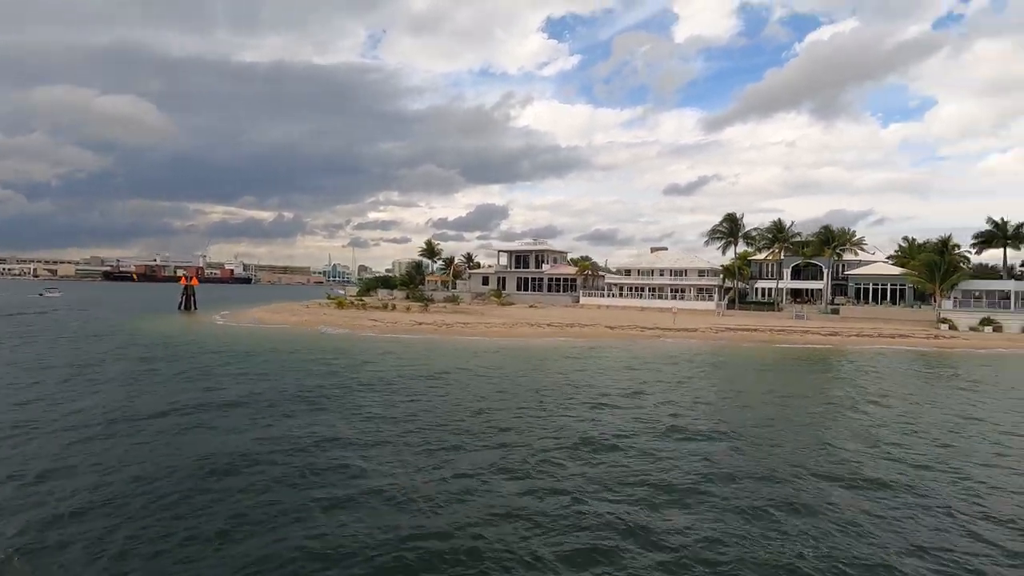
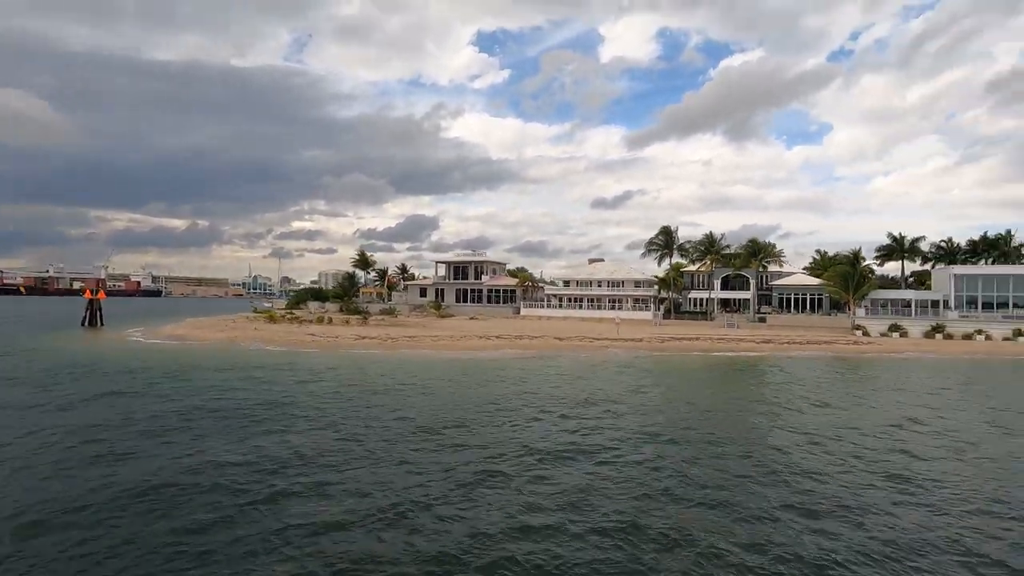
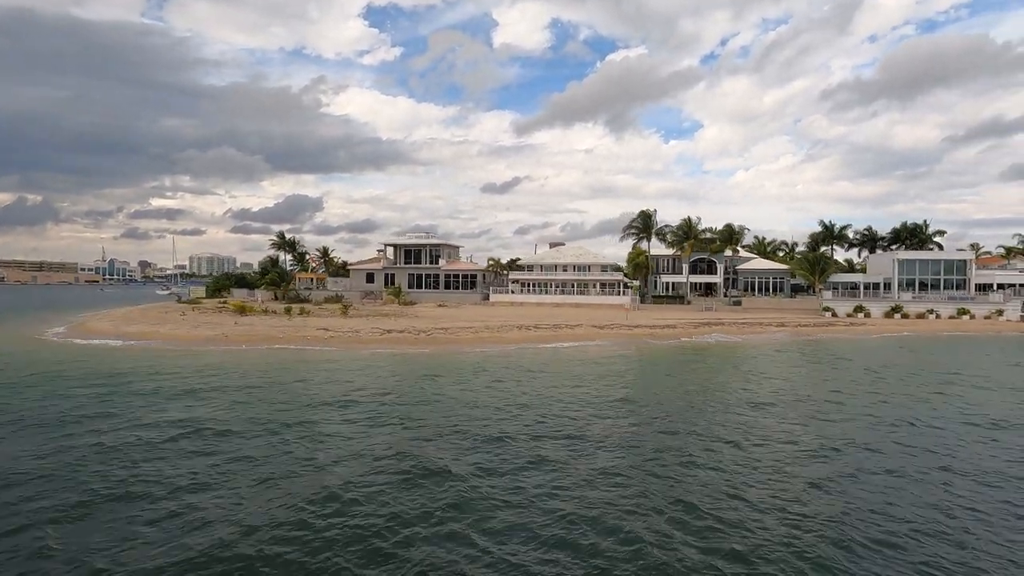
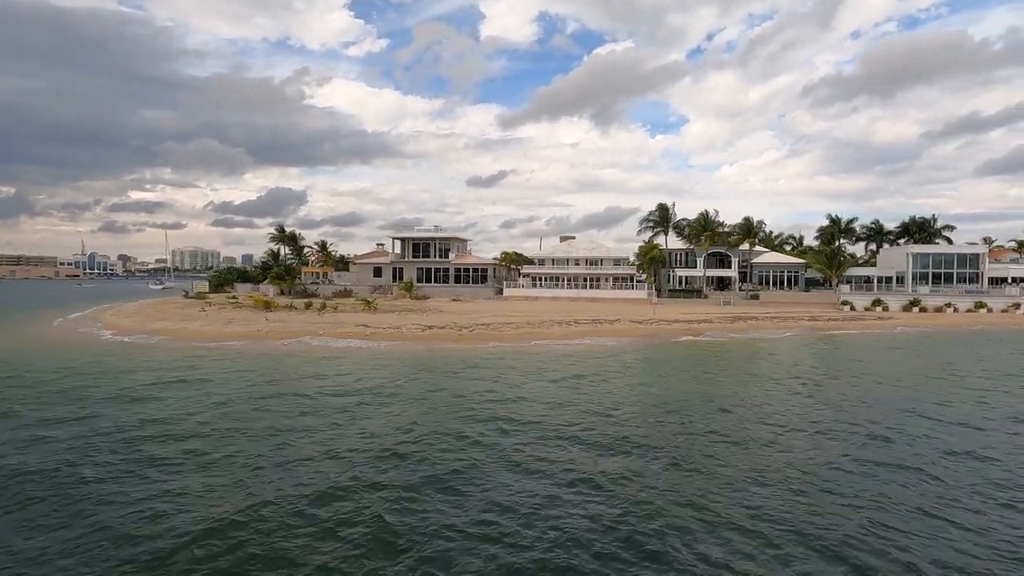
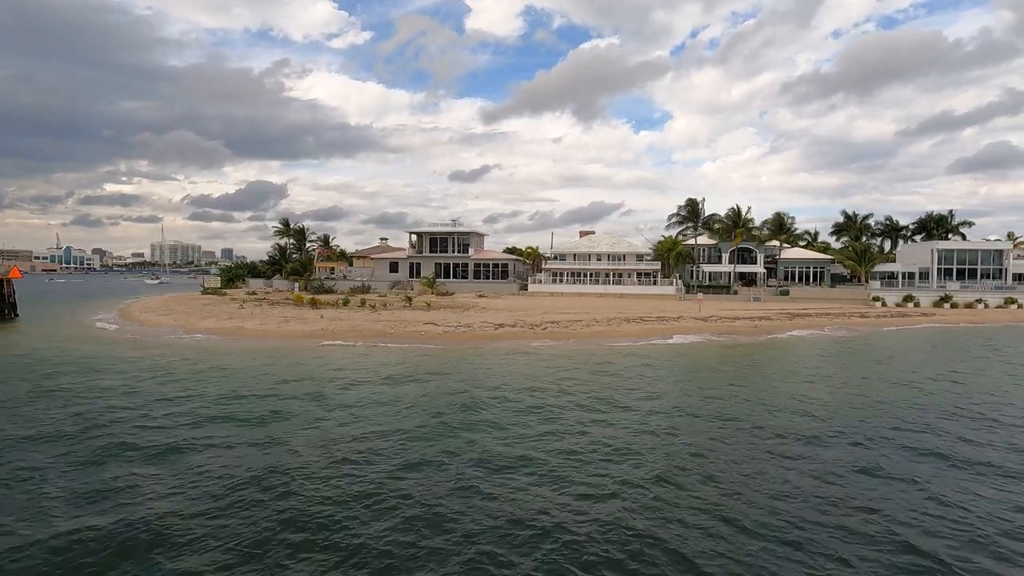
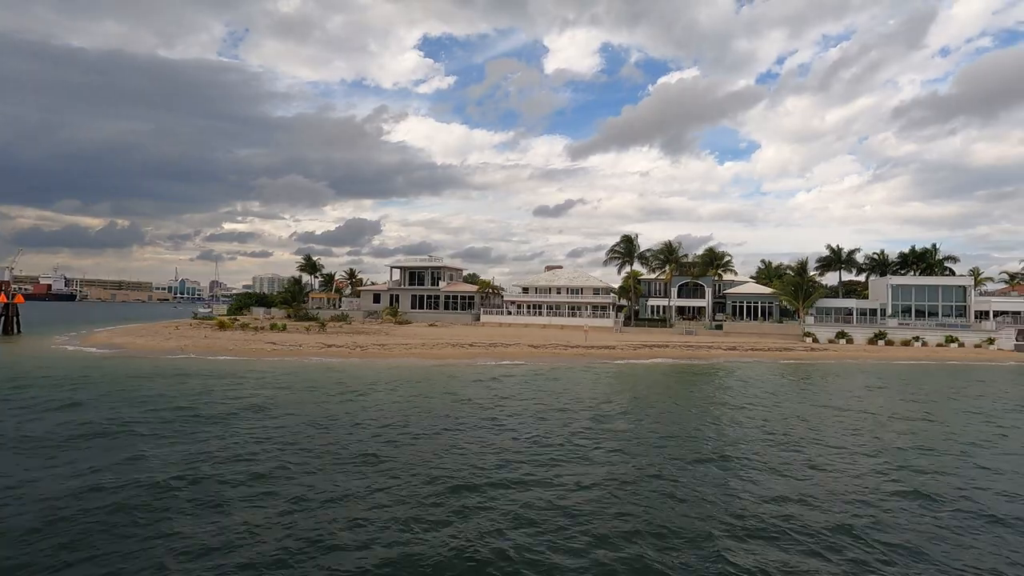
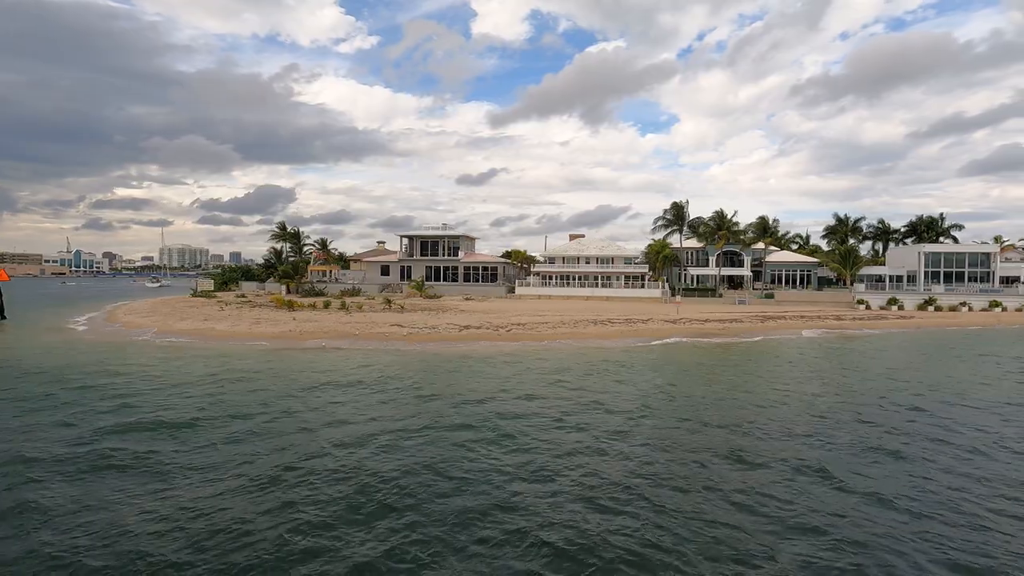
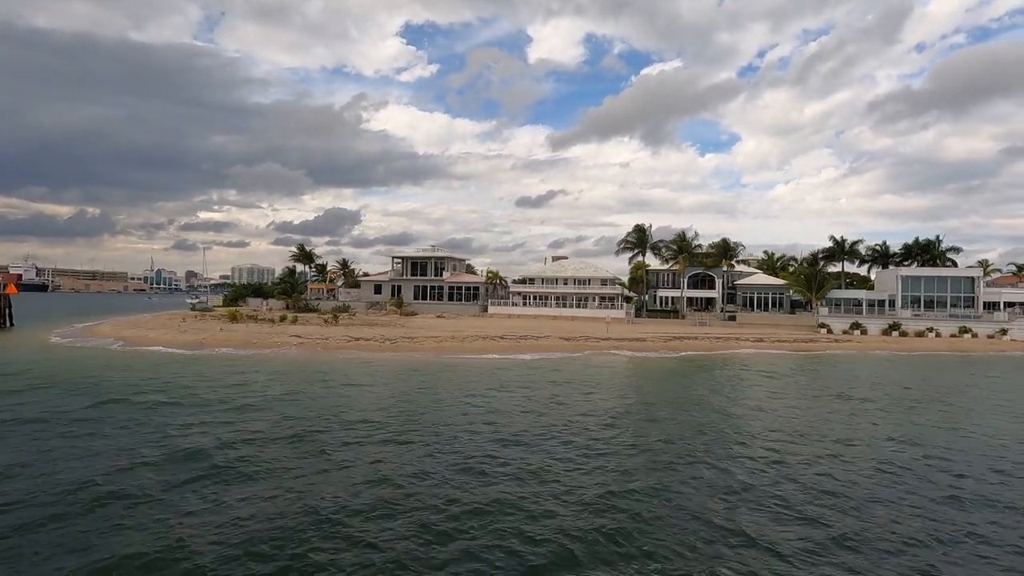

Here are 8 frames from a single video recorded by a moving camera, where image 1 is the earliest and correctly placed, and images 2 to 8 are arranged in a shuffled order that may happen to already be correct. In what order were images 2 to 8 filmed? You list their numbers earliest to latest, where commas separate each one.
2, 6, 8, 3, 4, 7, 5
